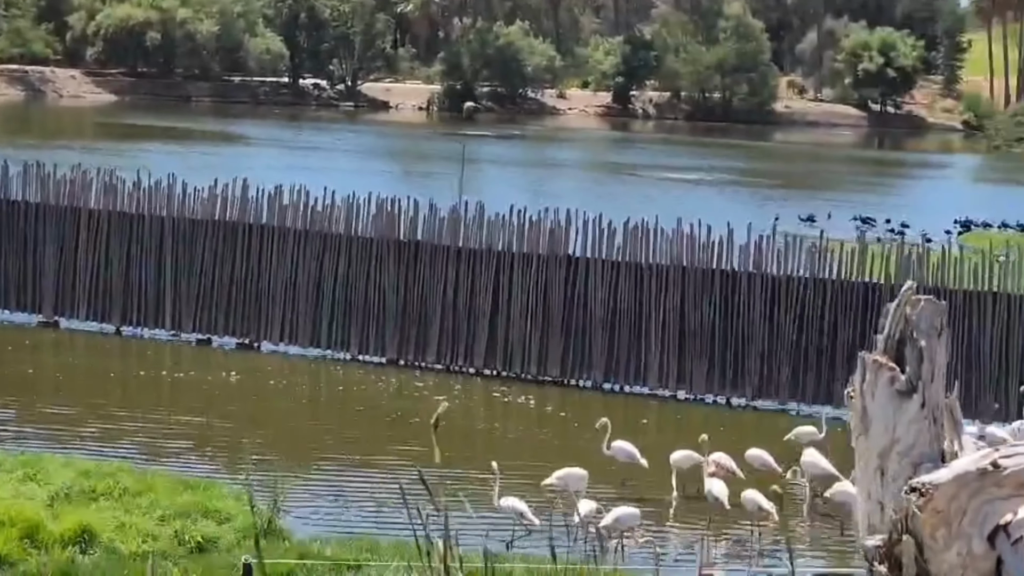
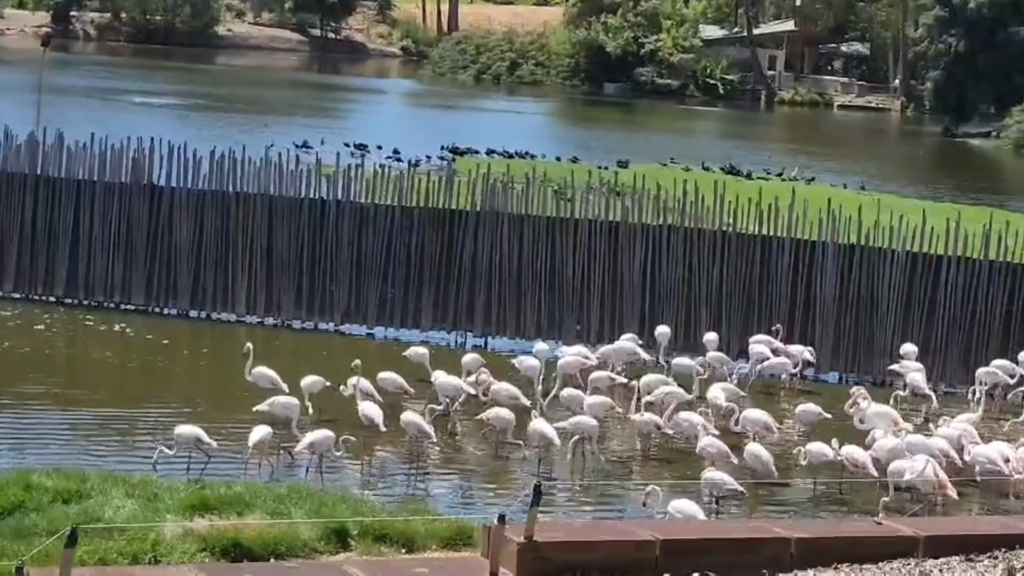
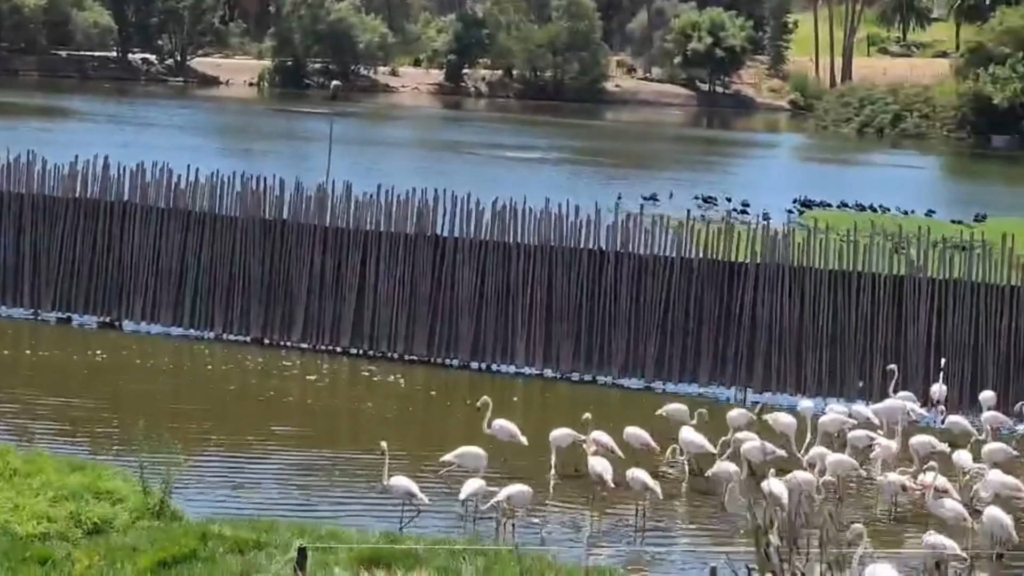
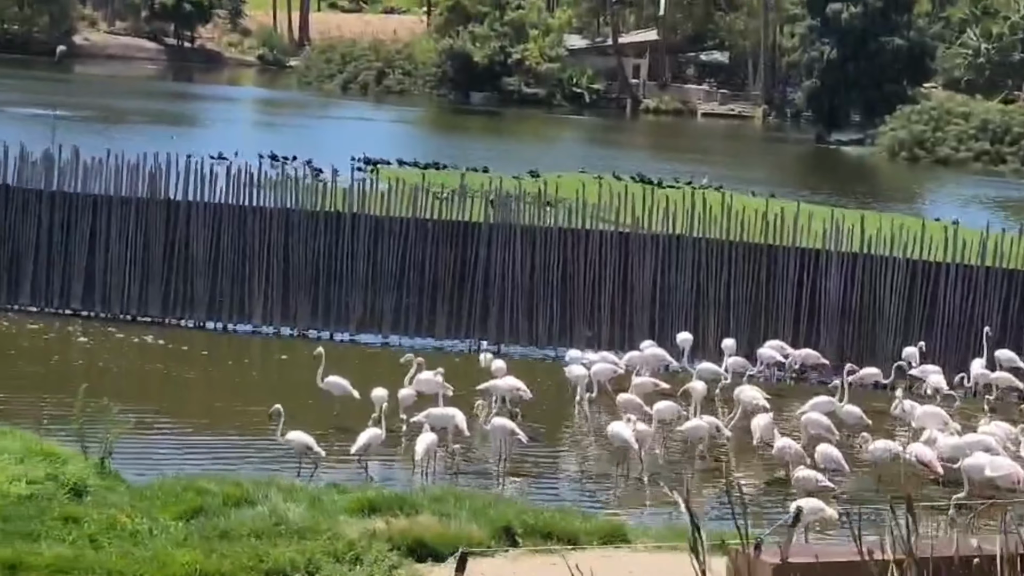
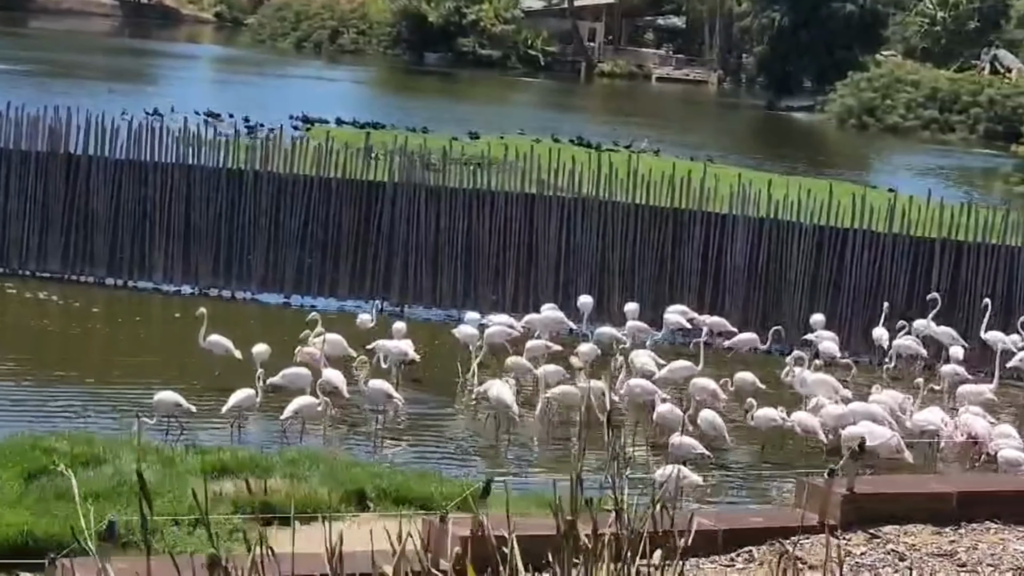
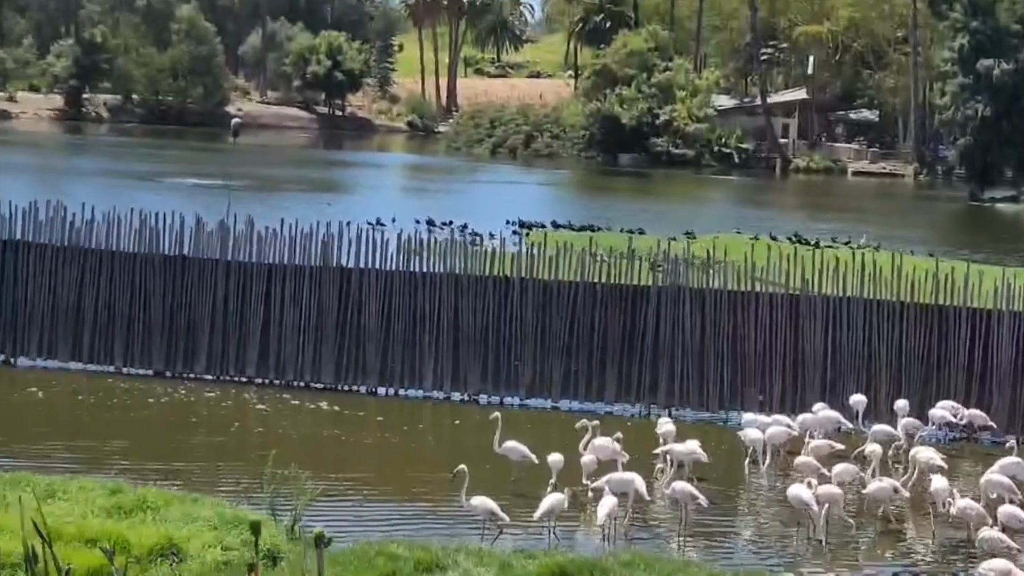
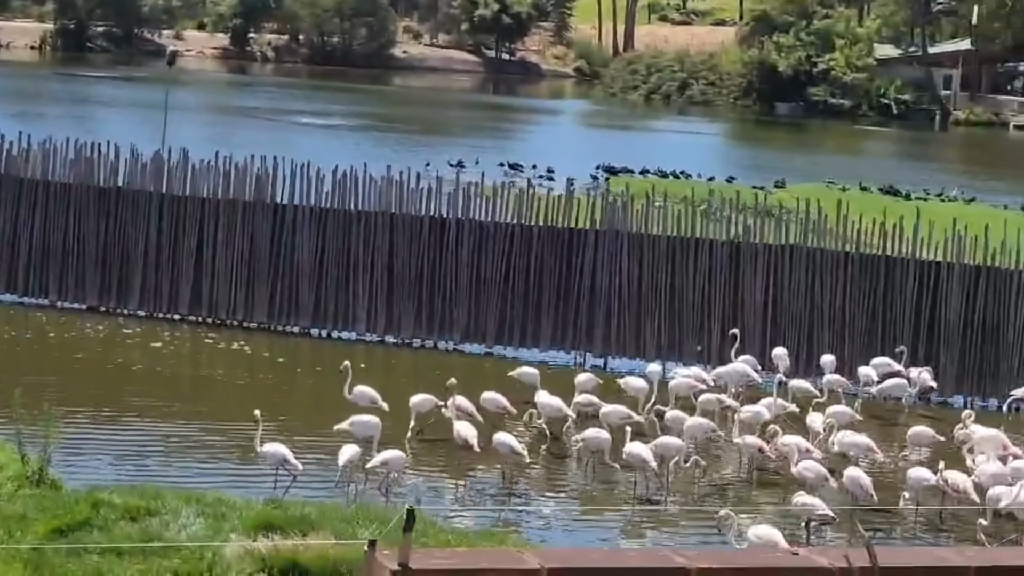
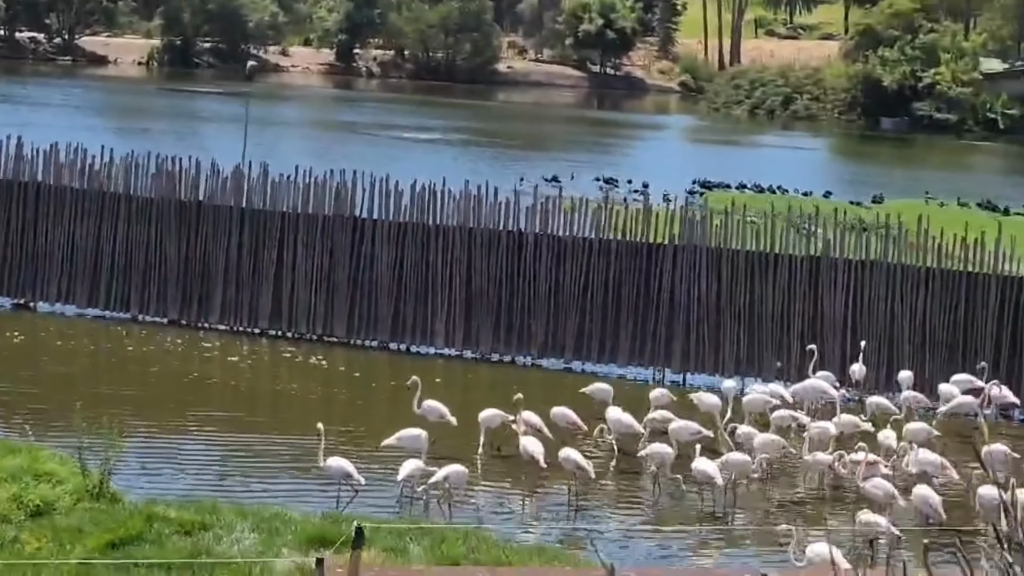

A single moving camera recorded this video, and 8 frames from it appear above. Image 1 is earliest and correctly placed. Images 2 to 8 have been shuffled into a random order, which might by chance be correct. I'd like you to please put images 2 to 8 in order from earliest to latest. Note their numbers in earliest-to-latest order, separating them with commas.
3, 8, 7, 2, 5, 4, 6
